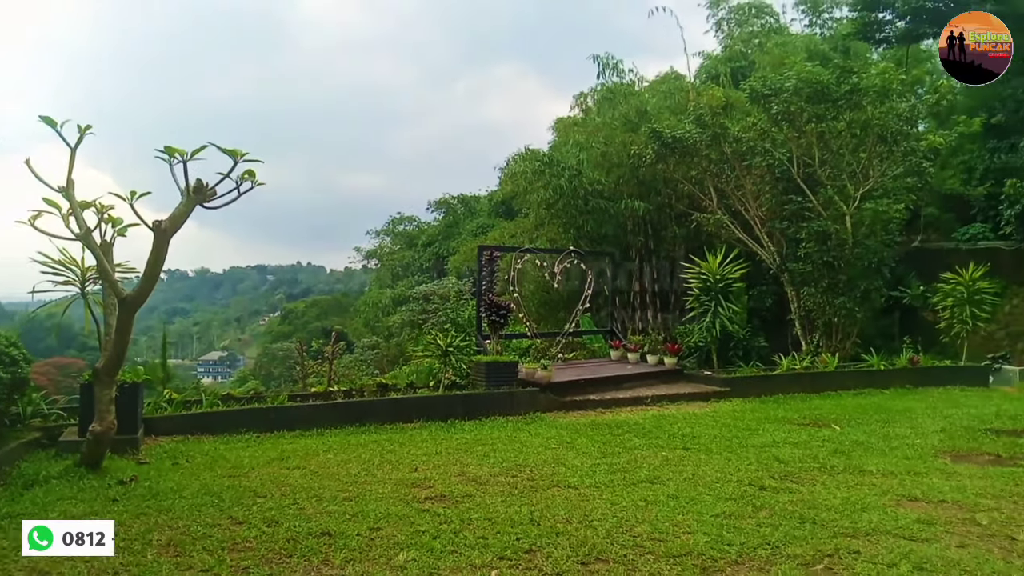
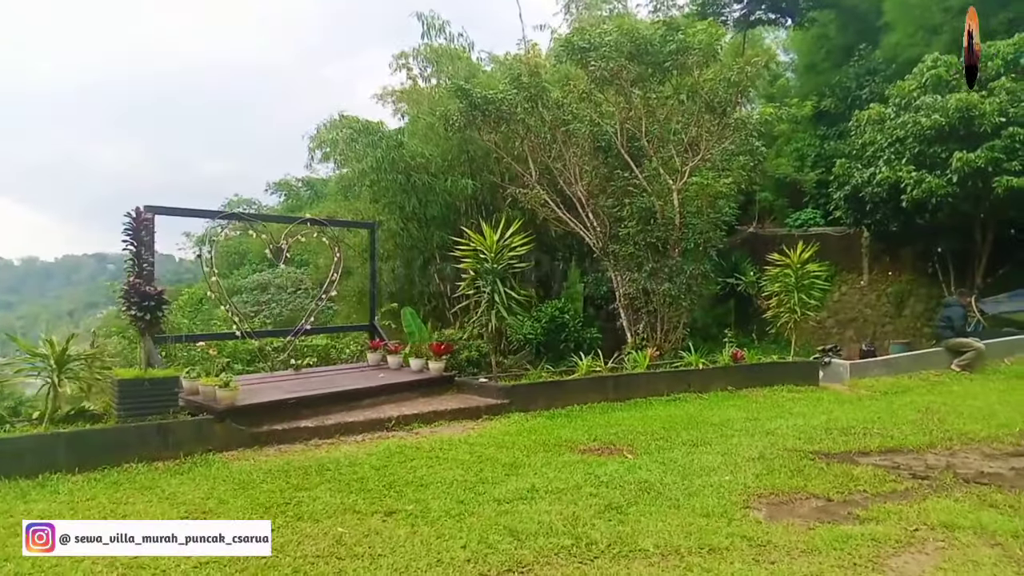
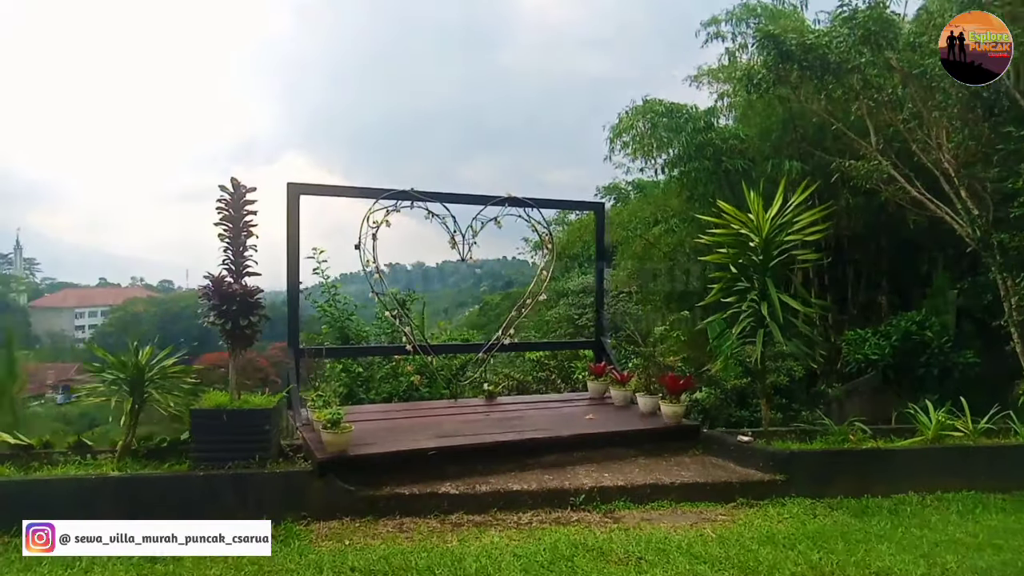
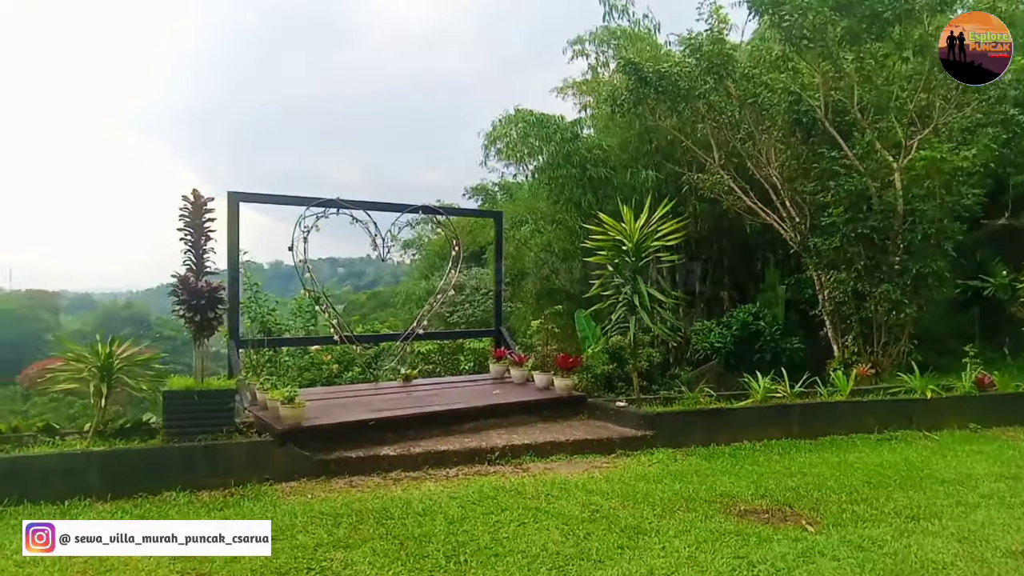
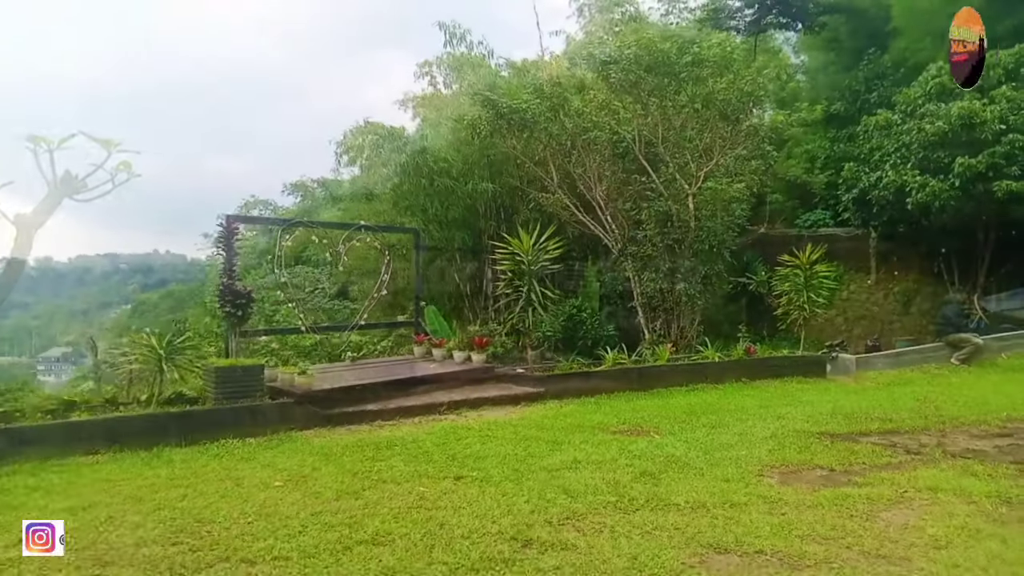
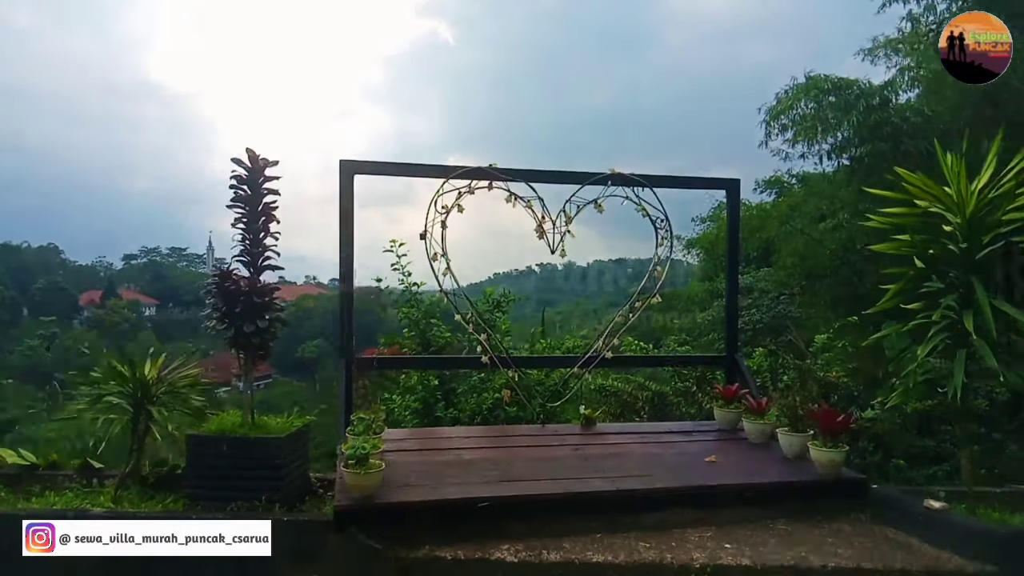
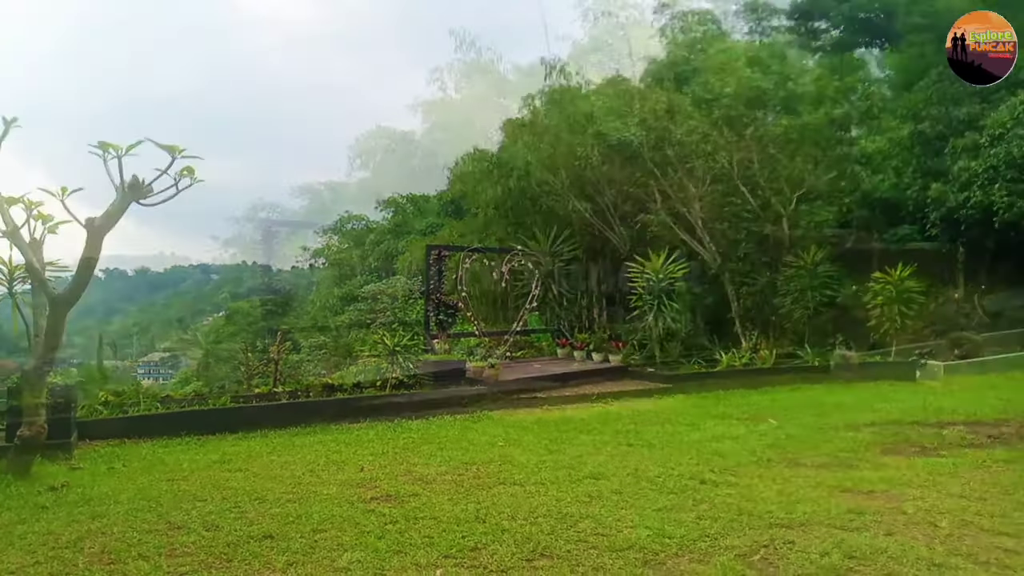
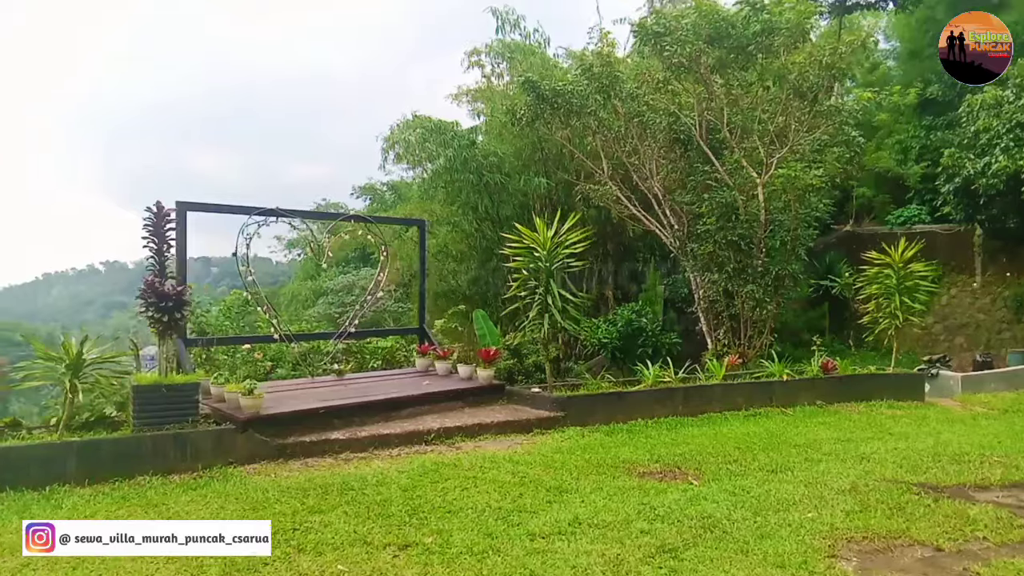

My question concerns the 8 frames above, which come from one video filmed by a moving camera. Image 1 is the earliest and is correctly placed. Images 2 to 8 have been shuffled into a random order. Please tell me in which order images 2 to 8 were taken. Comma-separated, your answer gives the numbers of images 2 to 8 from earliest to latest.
7, 5, 2, 8, 4, 3, 6
